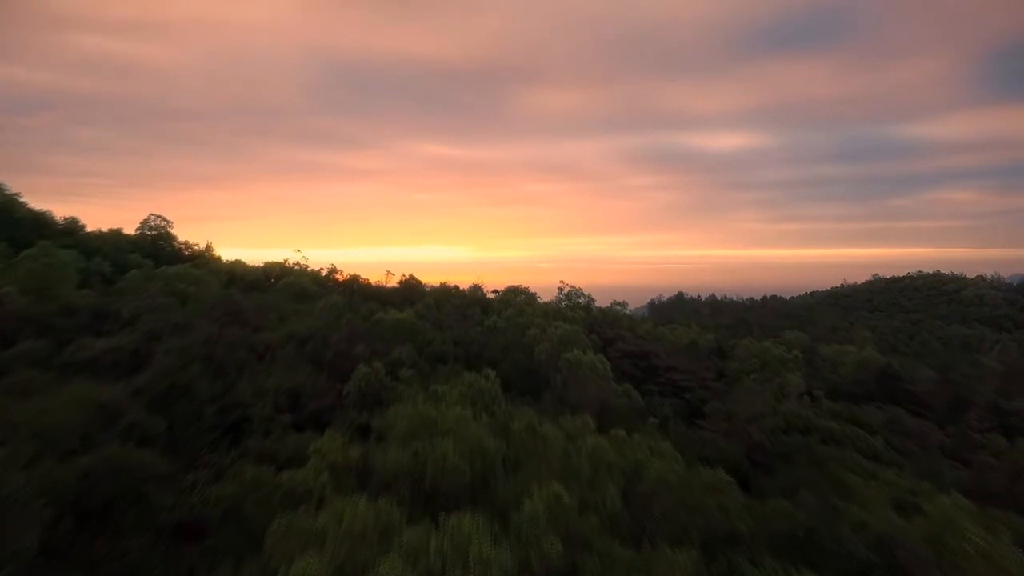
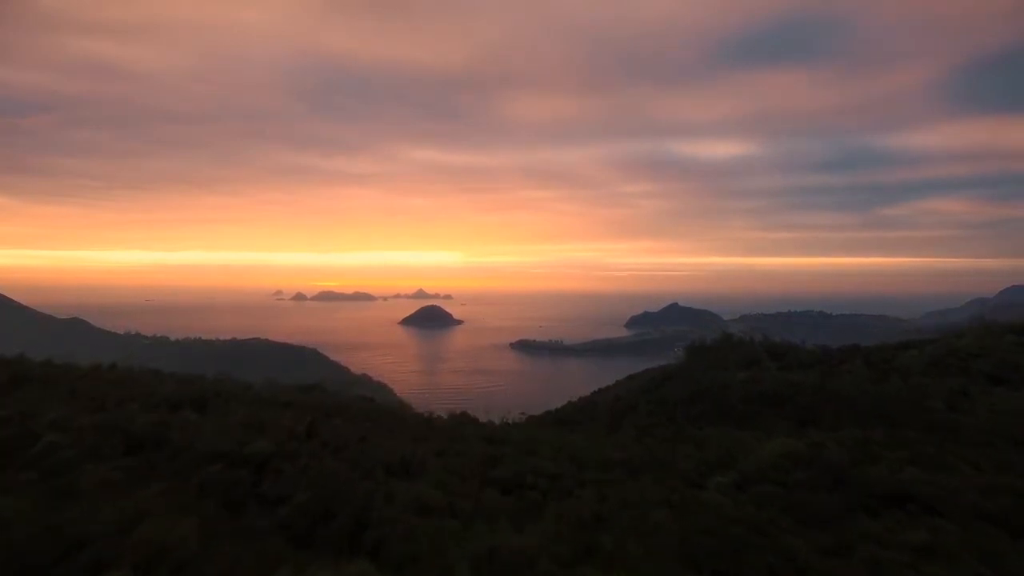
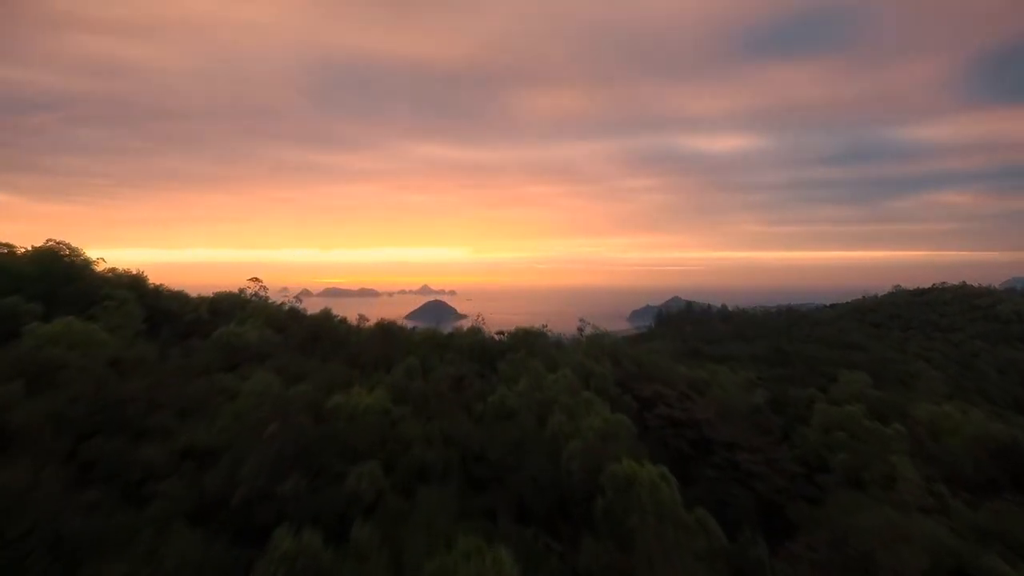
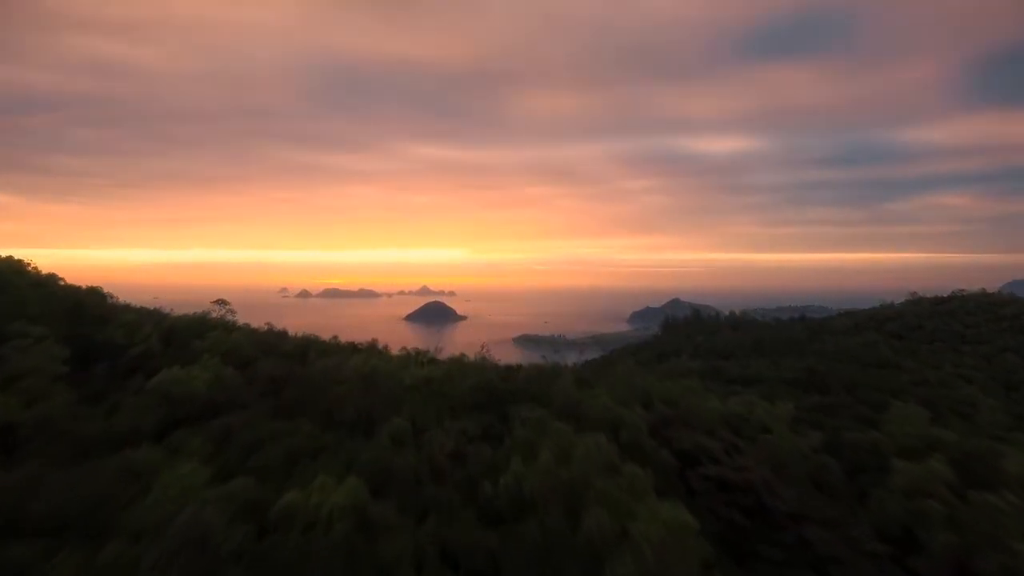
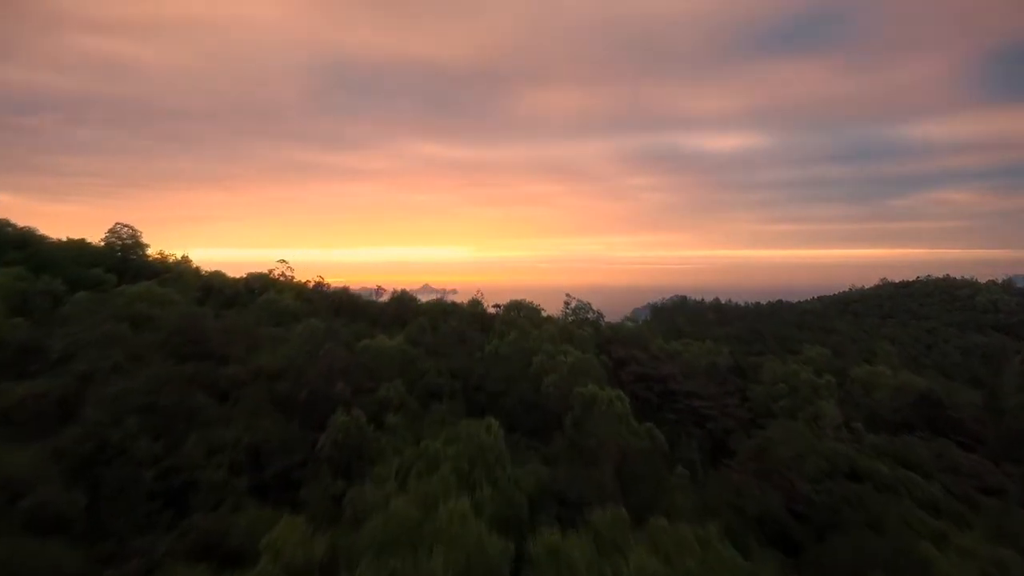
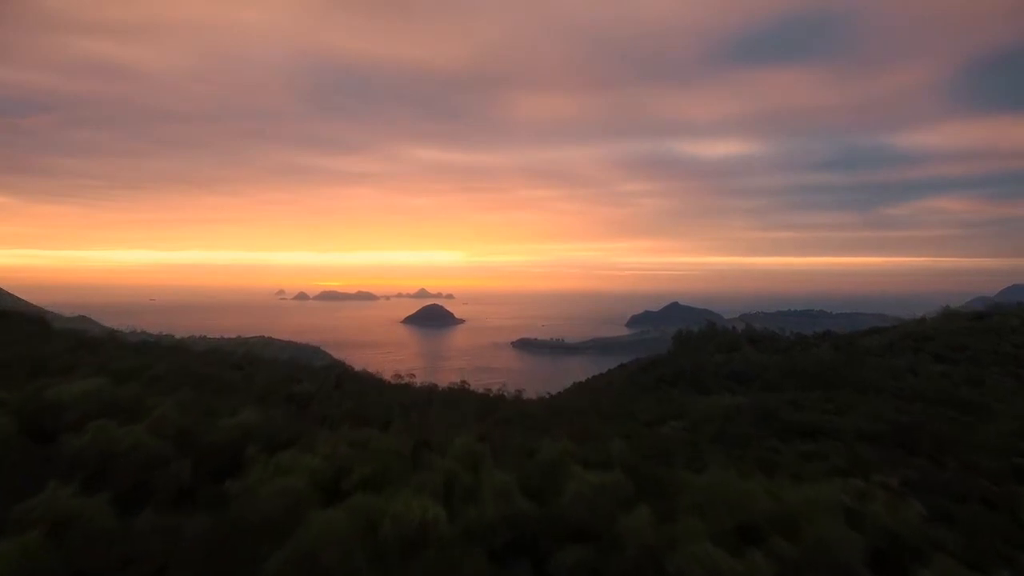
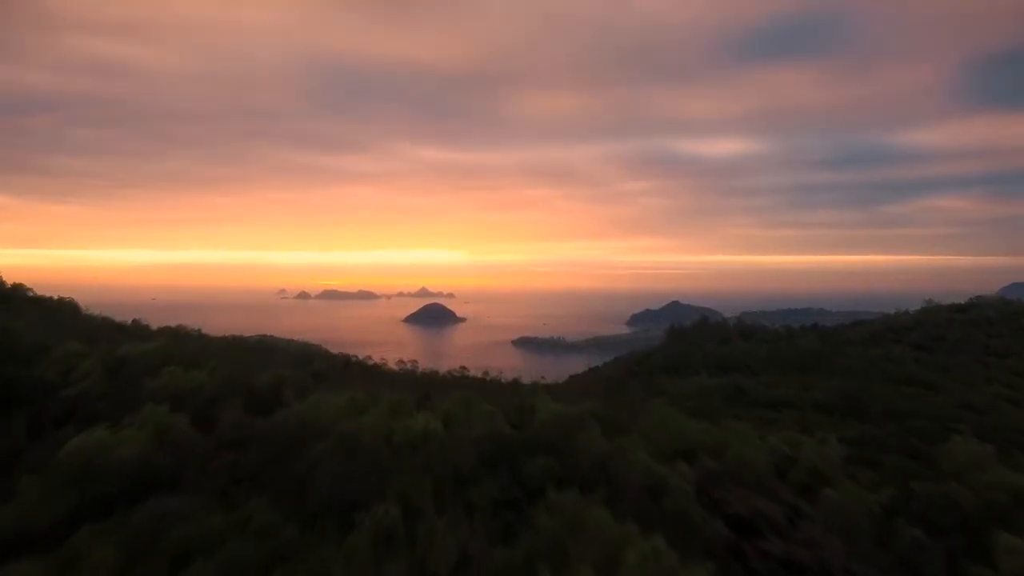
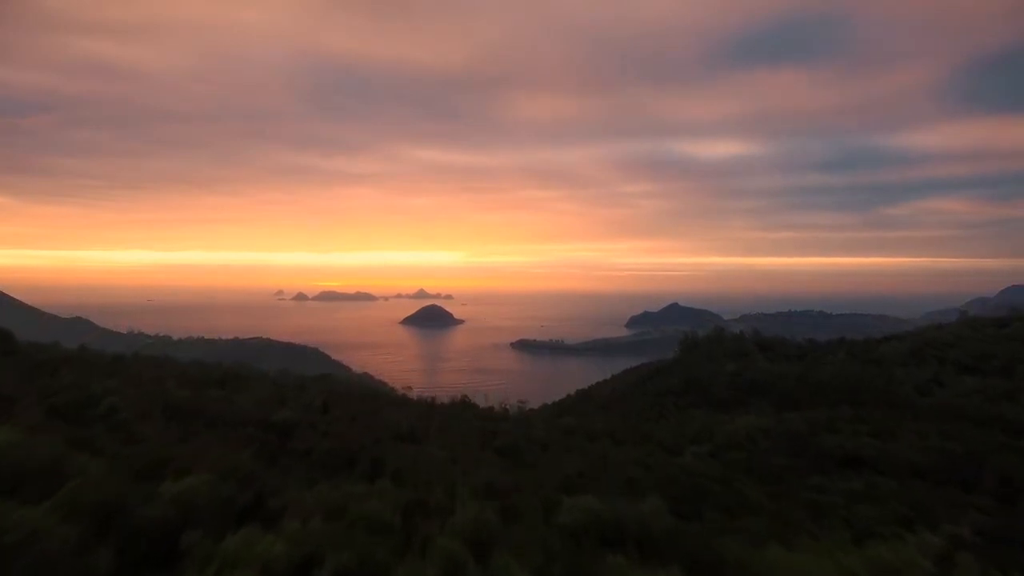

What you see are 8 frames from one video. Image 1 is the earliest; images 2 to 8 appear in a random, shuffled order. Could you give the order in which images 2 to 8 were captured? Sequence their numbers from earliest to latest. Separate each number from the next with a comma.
5, 3, 4, 7, 6, 8, 2
